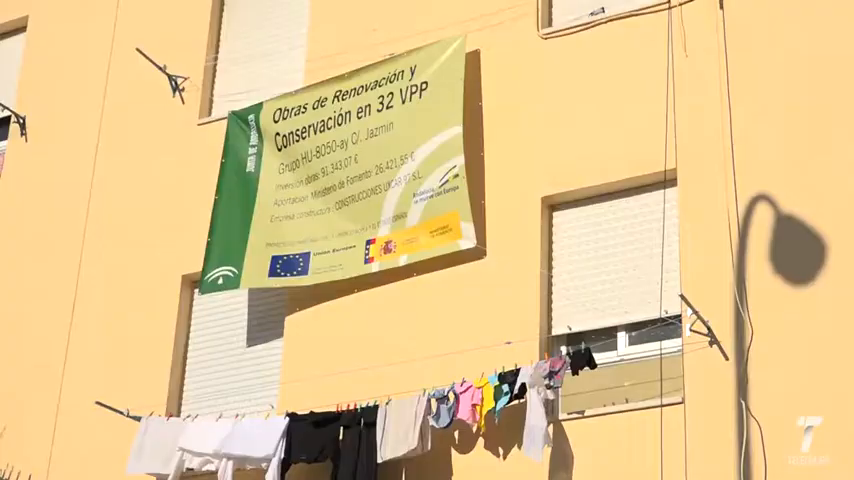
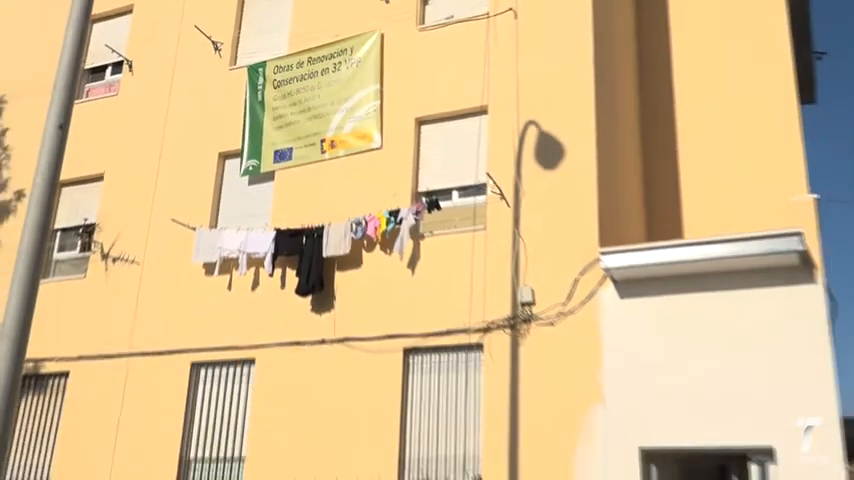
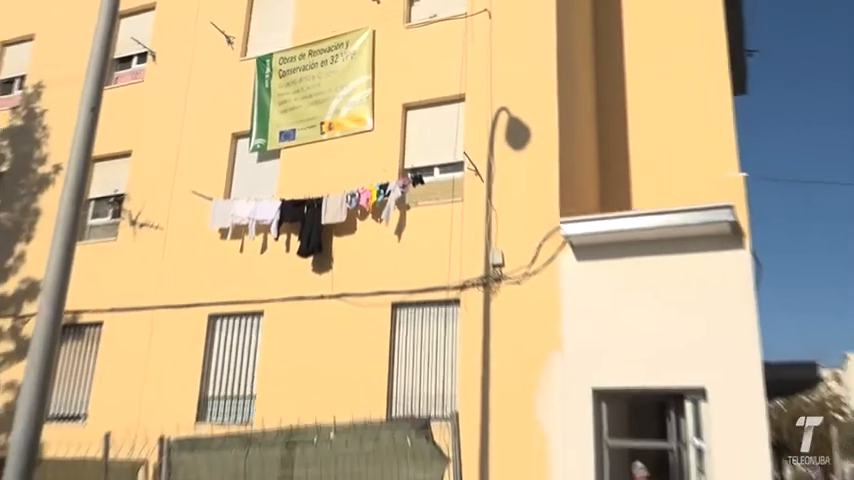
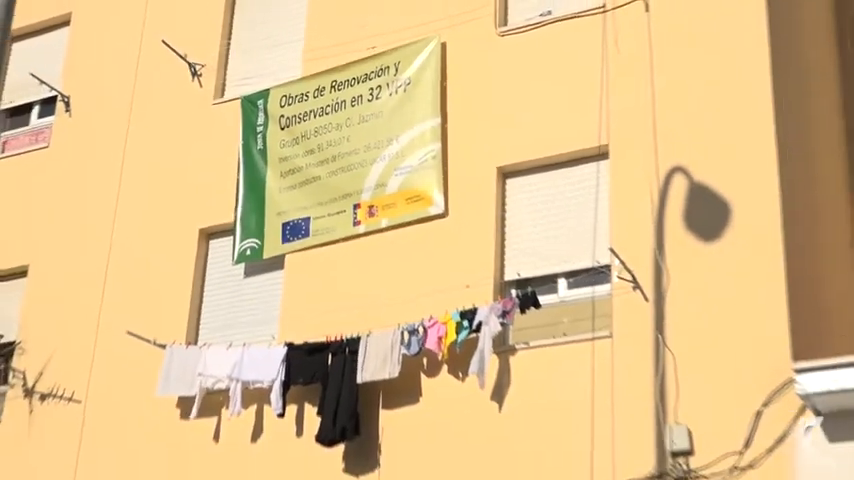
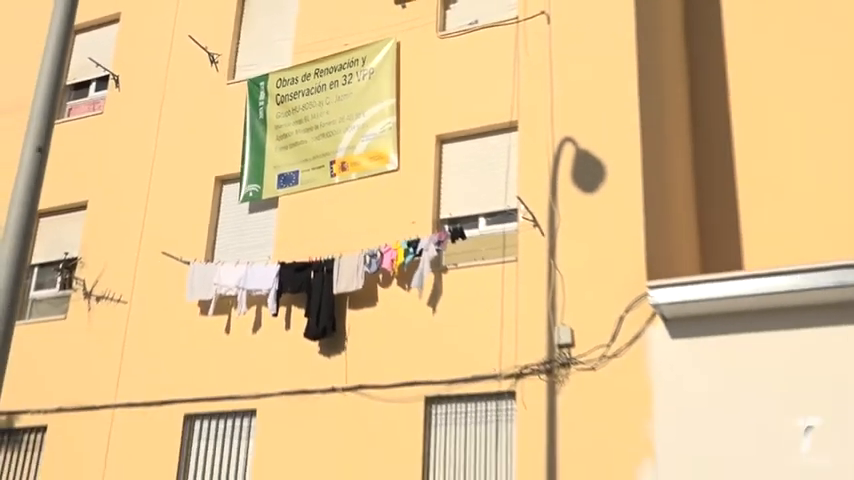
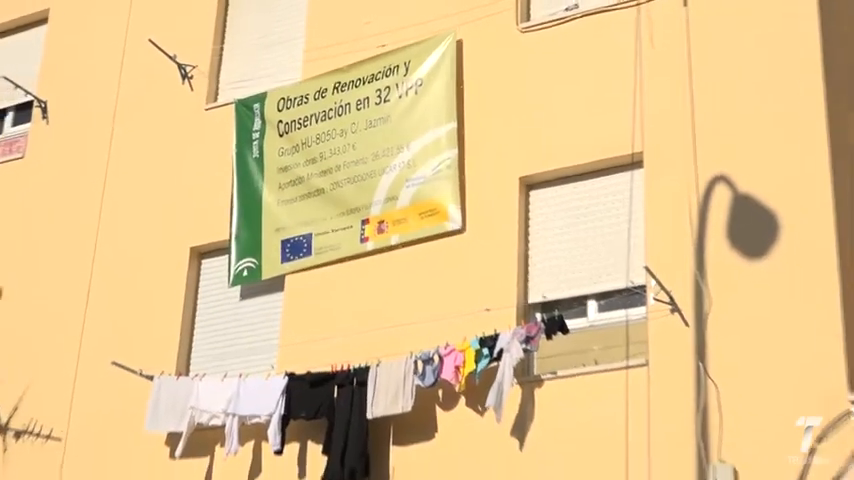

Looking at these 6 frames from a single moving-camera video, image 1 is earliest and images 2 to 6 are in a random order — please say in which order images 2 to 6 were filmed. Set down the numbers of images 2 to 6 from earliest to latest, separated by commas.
6, 4, 5, 2, 3
